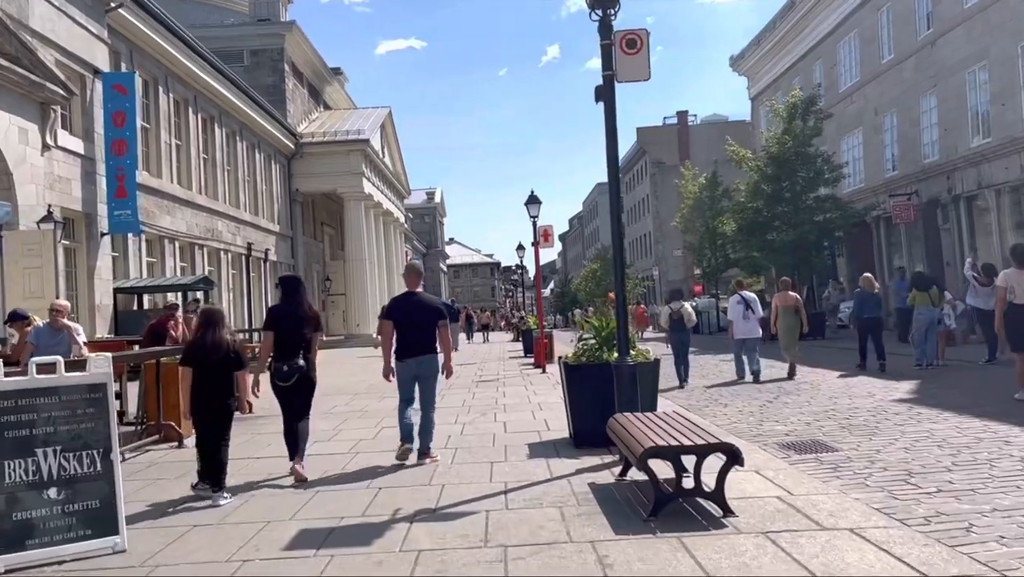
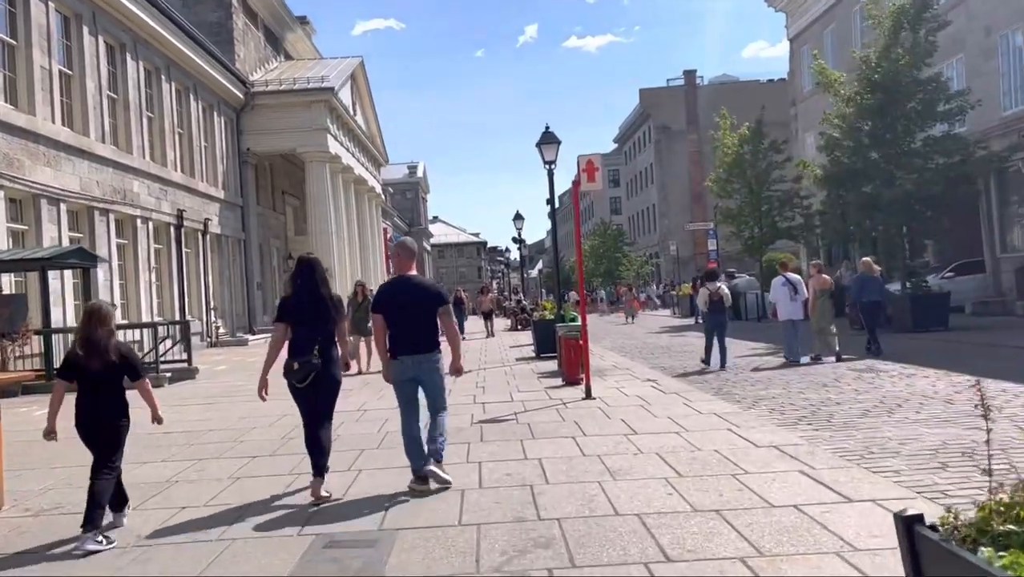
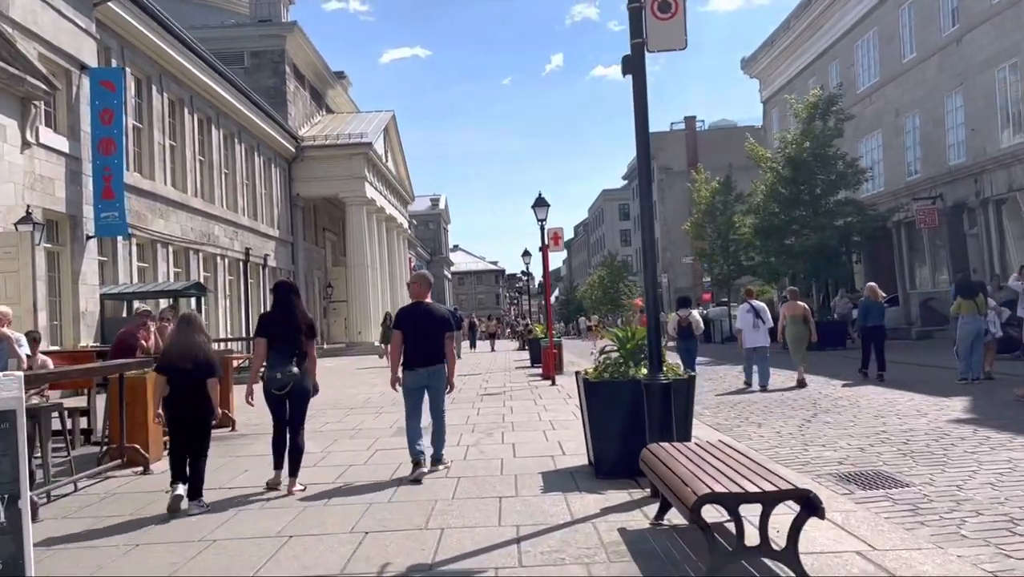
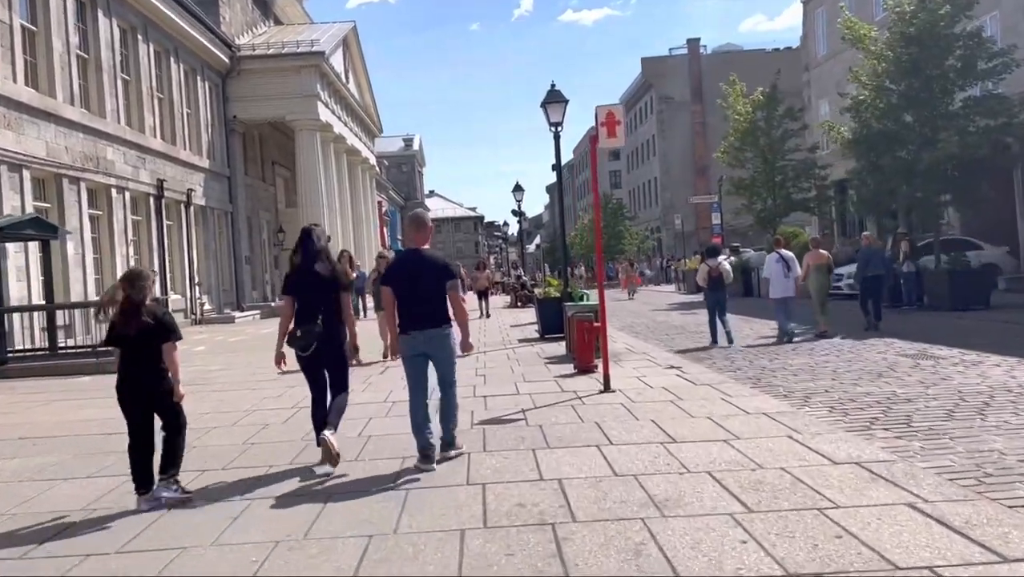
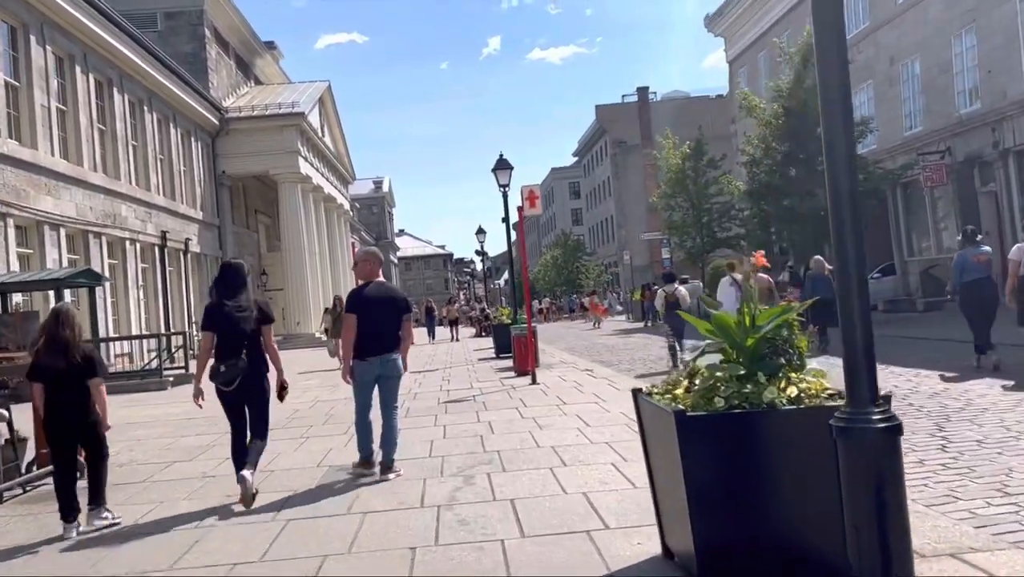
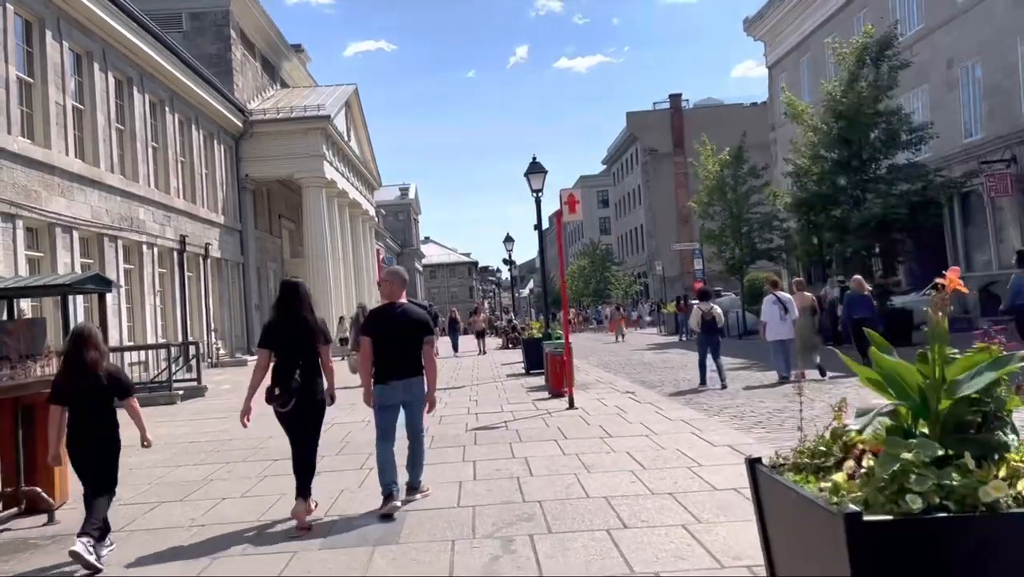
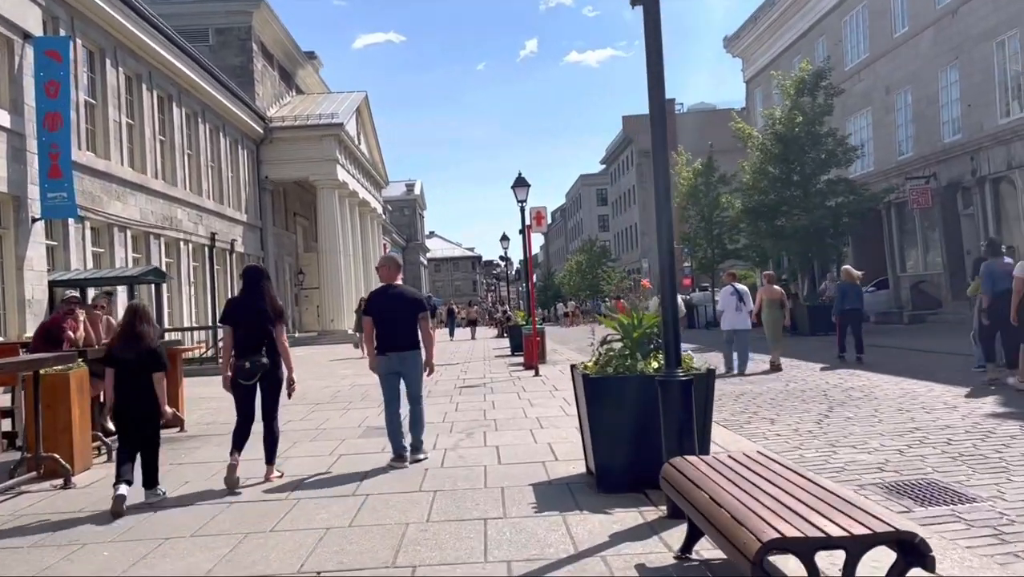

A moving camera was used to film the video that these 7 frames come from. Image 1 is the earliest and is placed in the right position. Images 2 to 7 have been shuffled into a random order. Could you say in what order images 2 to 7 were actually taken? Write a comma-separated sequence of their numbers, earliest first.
3, 7, 5, 6, 2, 4
